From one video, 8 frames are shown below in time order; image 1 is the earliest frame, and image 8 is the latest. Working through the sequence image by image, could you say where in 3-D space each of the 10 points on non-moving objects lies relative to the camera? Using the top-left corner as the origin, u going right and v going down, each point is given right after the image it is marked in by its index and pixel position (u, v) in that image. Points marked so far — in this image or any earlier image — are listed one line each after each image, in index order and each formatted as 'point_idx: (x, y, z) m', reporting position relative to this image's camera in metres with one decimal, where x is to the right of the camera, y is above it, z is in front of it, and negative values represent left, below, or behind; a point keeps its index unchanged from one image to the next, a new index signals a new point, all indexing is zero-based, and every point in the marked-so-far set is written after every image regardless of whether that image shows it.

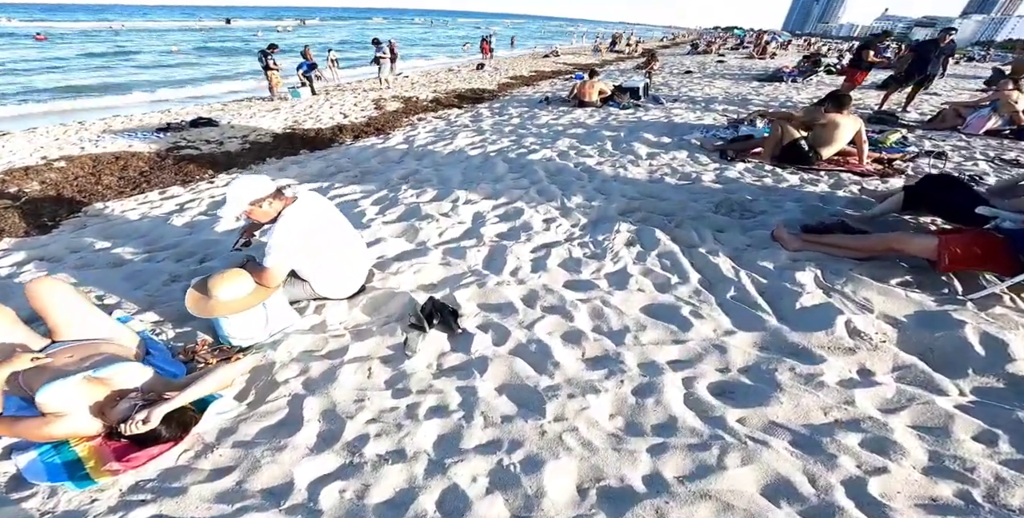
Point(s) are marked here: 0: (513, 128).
0: (0.0, +2.2, +7.1) m
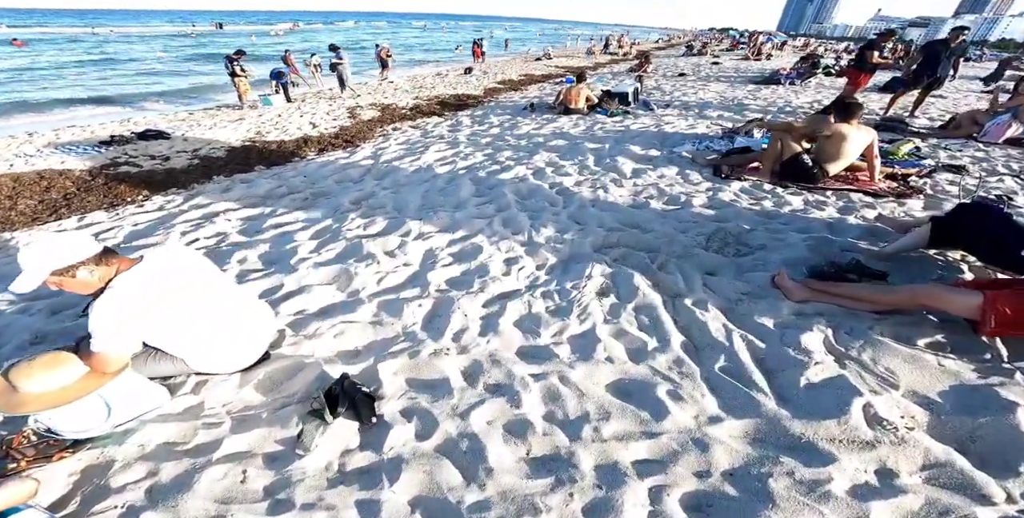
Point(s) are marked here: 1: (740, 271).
0: (-0.3, +1.8, +6.6) m
1: (+1.7, -0.1, +3.3) m
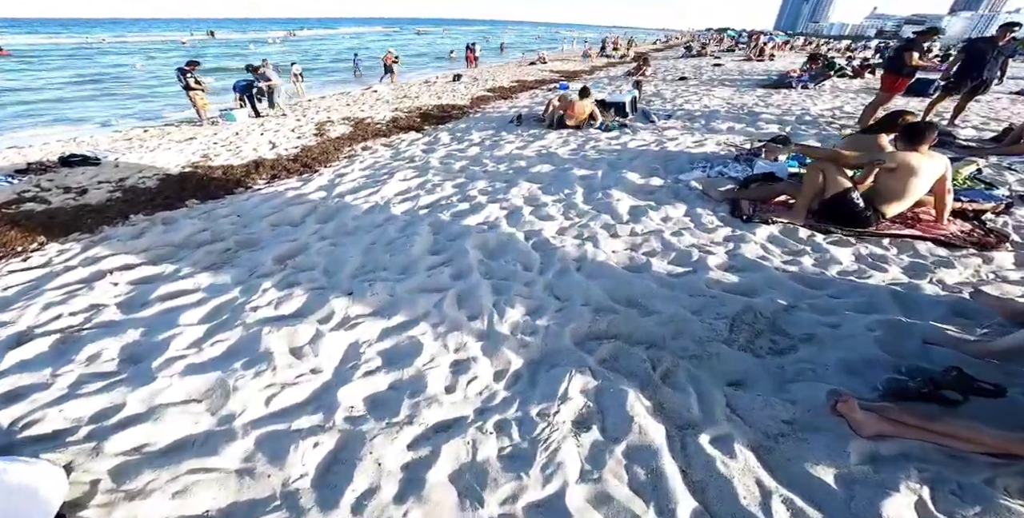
0: (-0.6, +1.3, +5.7) m
1: (+1.4, -0.6, +2.4) m
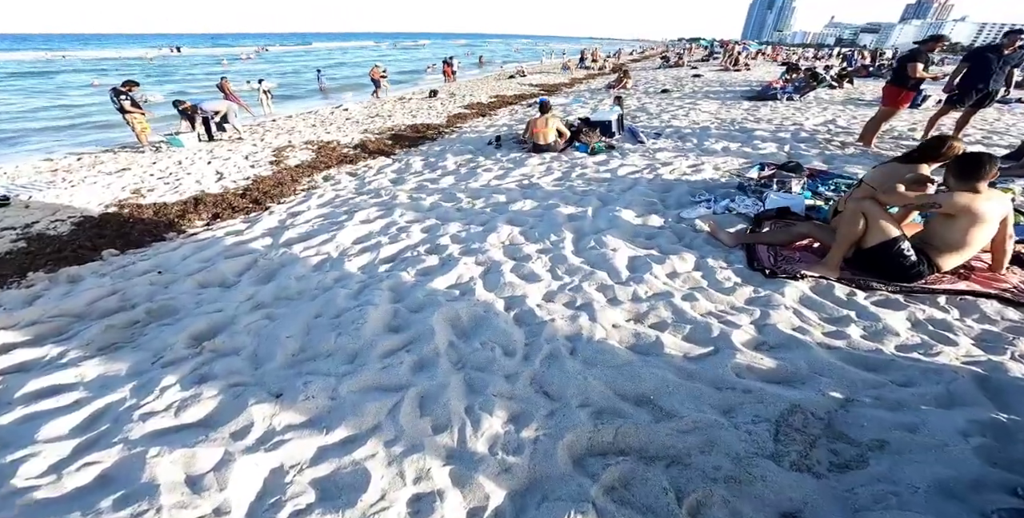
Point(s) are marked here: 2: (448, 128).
0: (-0.9, +0.7, +5.0) m
1: (+1.3, -1.0, +1.7) m
2: (-1.3, +2.7, +9.0) m
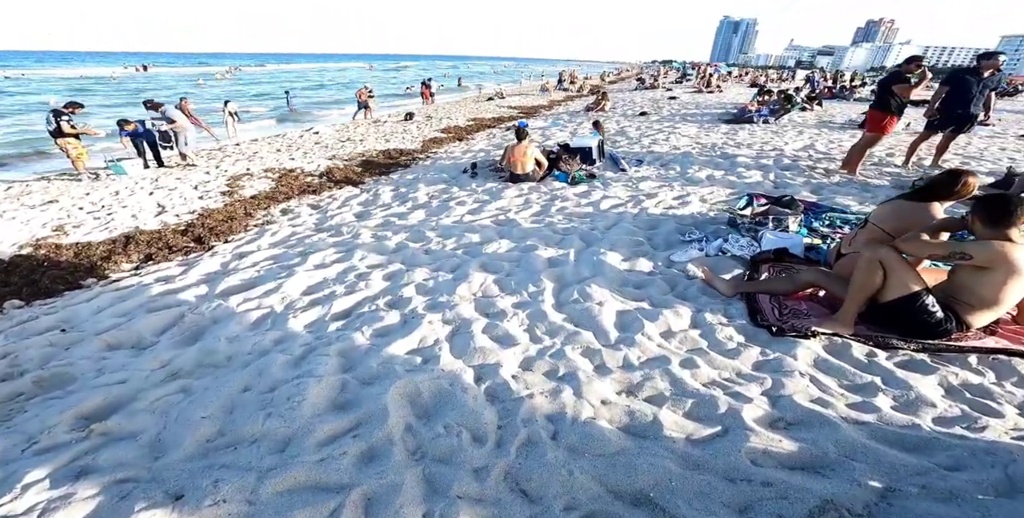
0: (-1.1, +0.3, +4.6) m
1: (+1.2, -1.3, +1.3) m
2: (-1.8, +2.1, +8.6) m
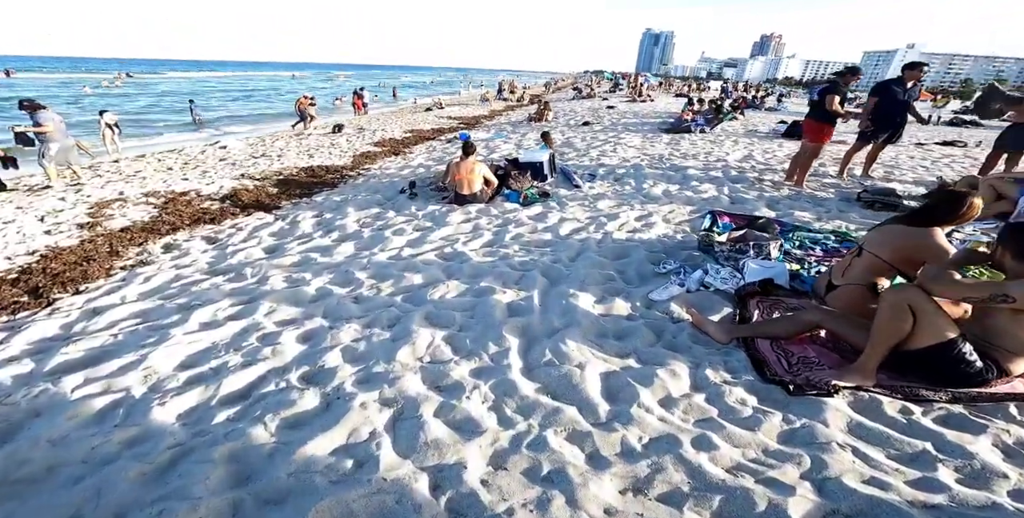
0: (-1.6, -0.1, +3.8) m
1: (+1.2, -1.5, +0.8) m
2: (-2.8, +1.6, +7.7) m
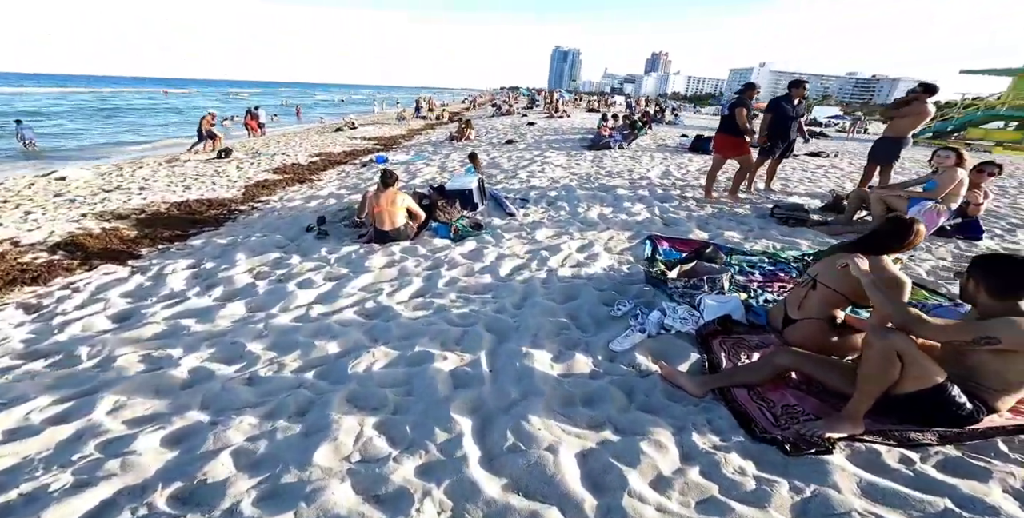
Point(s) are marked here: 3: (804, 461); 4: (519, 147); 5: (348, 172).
0: (-2.0, -0.6, +3.0) m
1: (+1.4, -1.7, +0.5) m
2: (-4.0, +0.9, +6.7) m
3: (+1.3, -1.0, +1.9) m
4: (+0.2, +3.2, +12.3) m
5: (-3.3, +1.8, +8.8) m
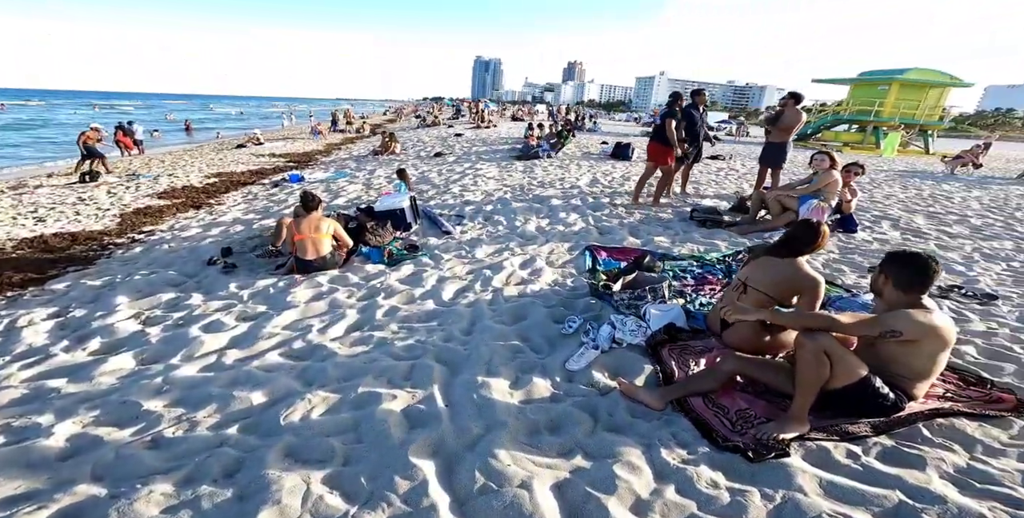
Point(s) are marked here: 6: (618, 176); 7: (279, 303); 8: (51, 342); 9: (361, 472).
0: (-2.3, -0.8, +2.5) m
1: (+1.5, -1.7, +0.6) m
2: (-4.9, +0.4, +5.8) m
3: (+1.1, -1.0, +2.0) m
4: (-2.0, +2.8, +12.1) m
5: (-4.7, +1.3, +8.0) m
6: (+2.3, +1.8, +9.7) m
7: (-1.9, -0.3, +3.6) m
8: (-3.2, -0.6, +3.2) m
9: (-0.7, -1.0, +1.9) m
